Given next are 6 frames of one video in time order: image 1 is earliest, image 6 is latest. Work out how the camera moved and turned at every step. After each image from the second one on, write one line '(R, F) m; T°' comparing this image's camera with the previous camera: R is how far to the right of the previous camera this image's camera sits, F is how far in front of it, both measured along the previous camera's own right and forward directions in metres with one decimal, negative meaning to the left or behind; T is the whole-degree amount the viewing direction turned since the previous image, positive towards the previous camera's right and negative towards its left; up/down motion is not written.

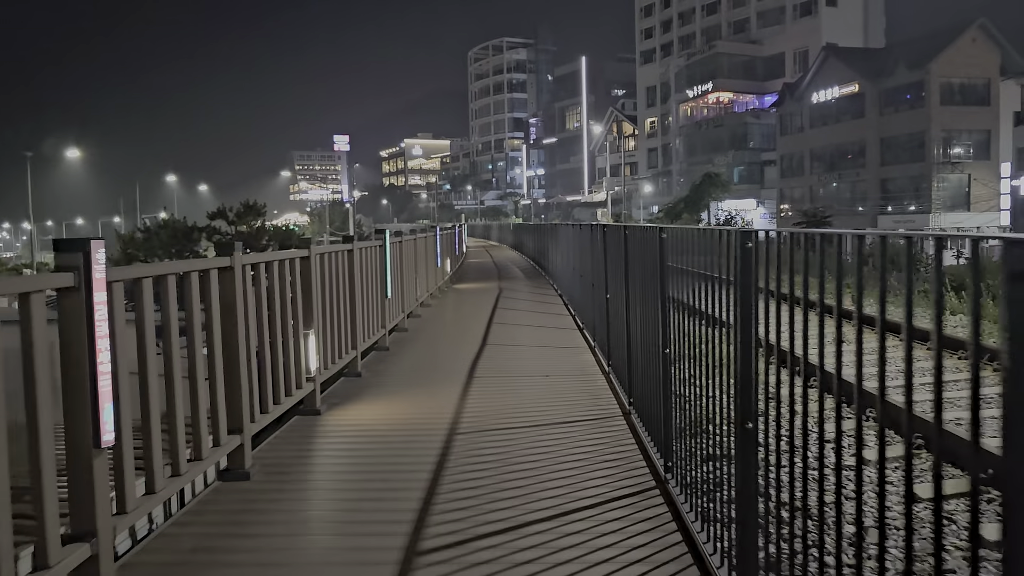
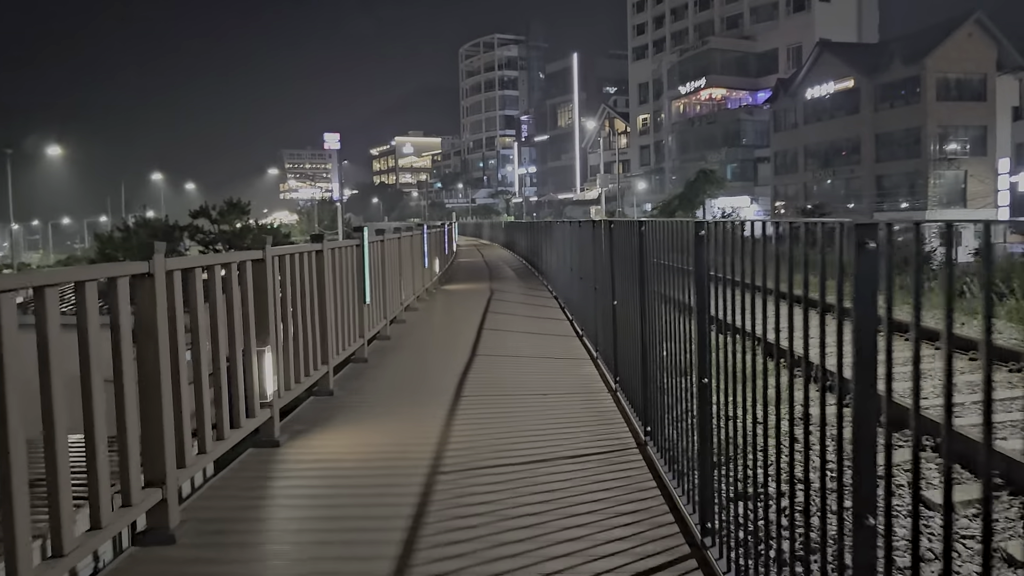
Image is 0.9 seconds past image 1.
(0.0, +0.6) m; +1°
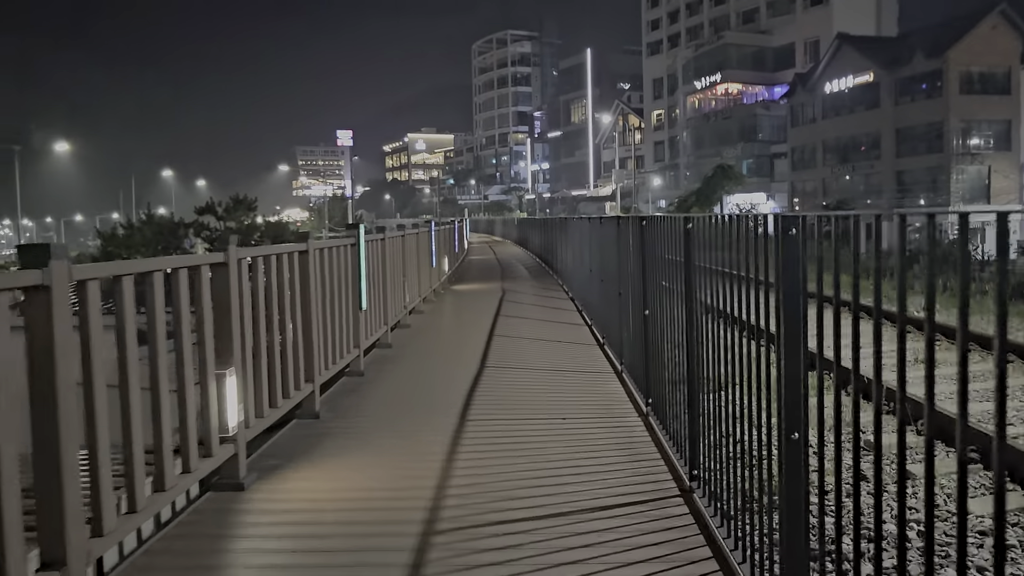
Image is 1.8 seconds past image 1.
(0.0, +0.6) m; -1°
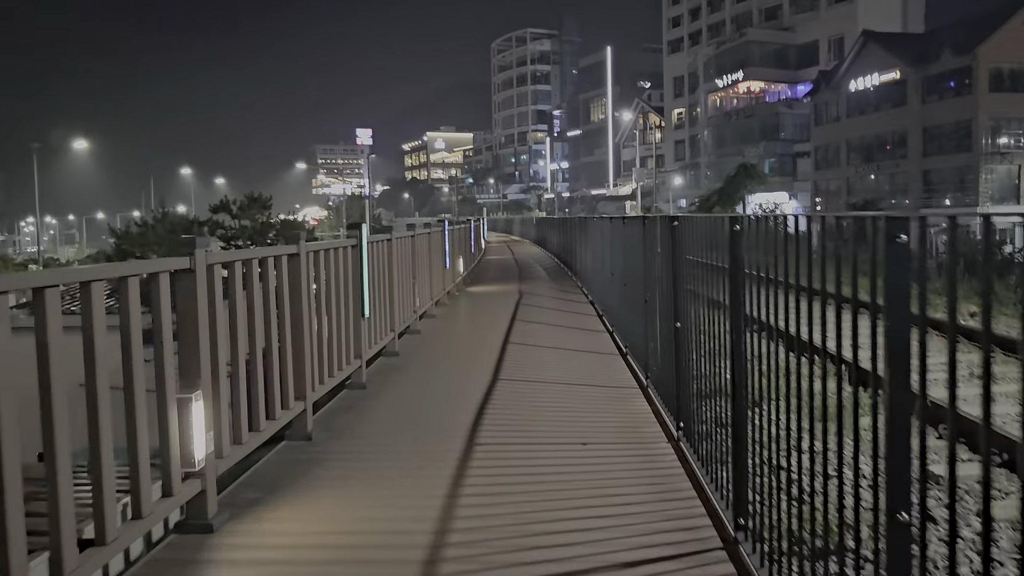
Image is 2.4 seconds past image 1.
(0.0, +0.4) m; -1°
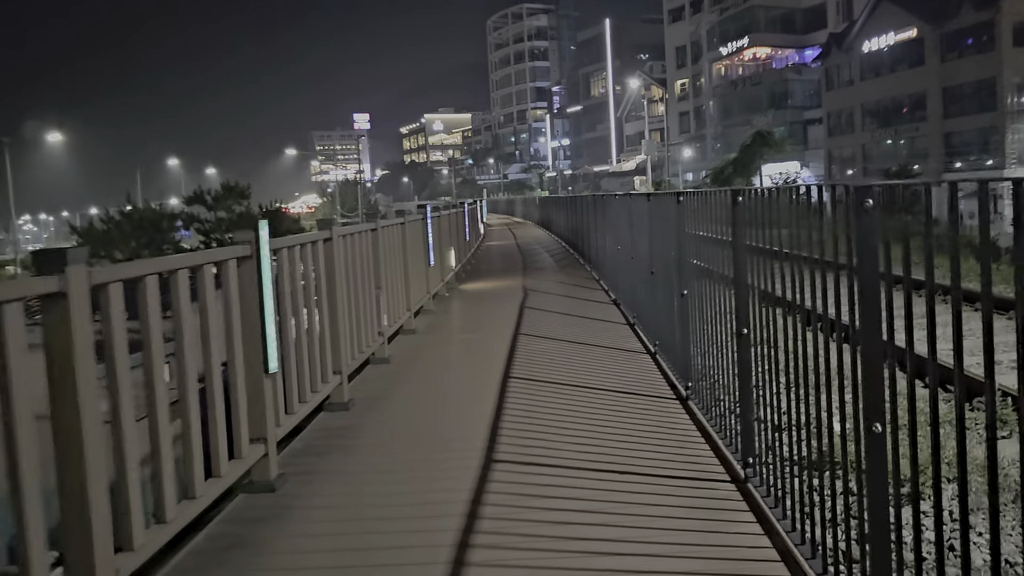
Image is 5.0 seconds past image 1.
(0.0, +1.7) m; 0°
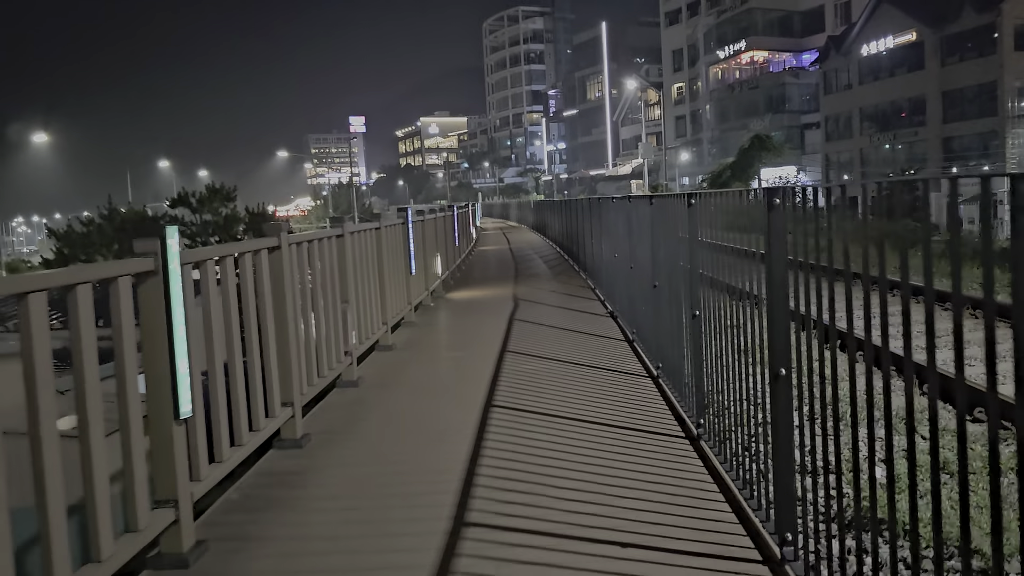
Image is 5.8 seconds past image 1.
(+0.1, +0.5) m; 0°
